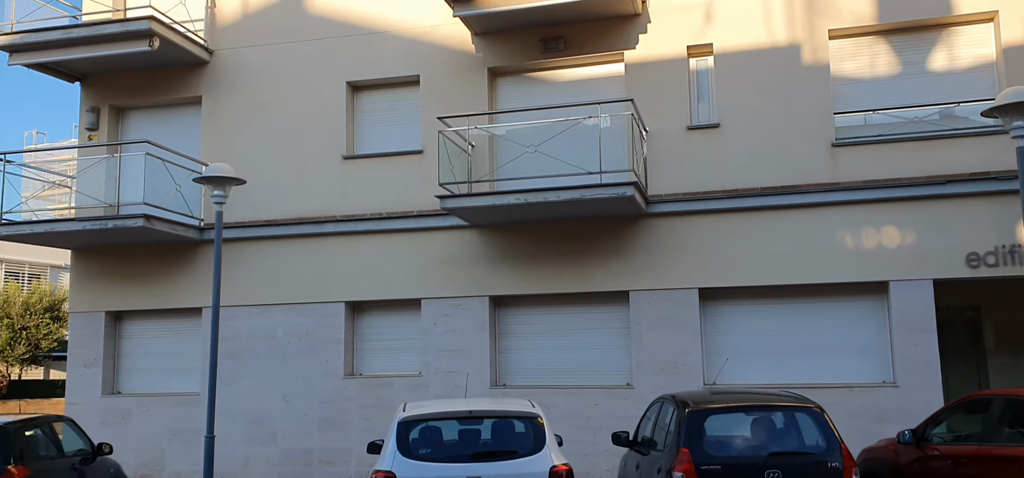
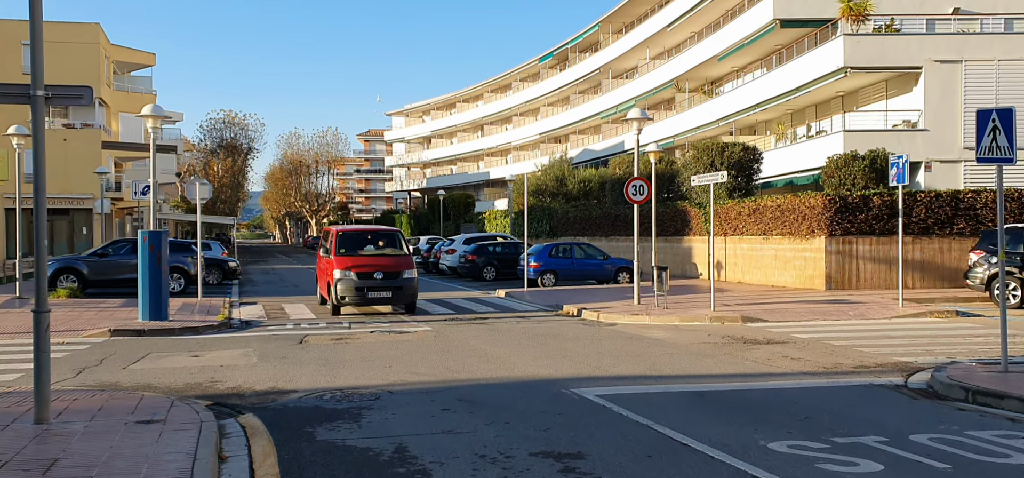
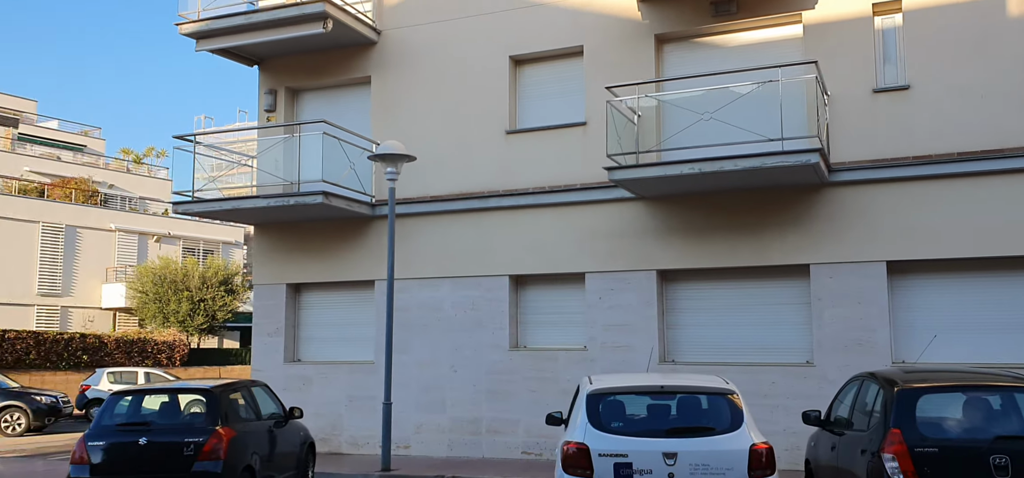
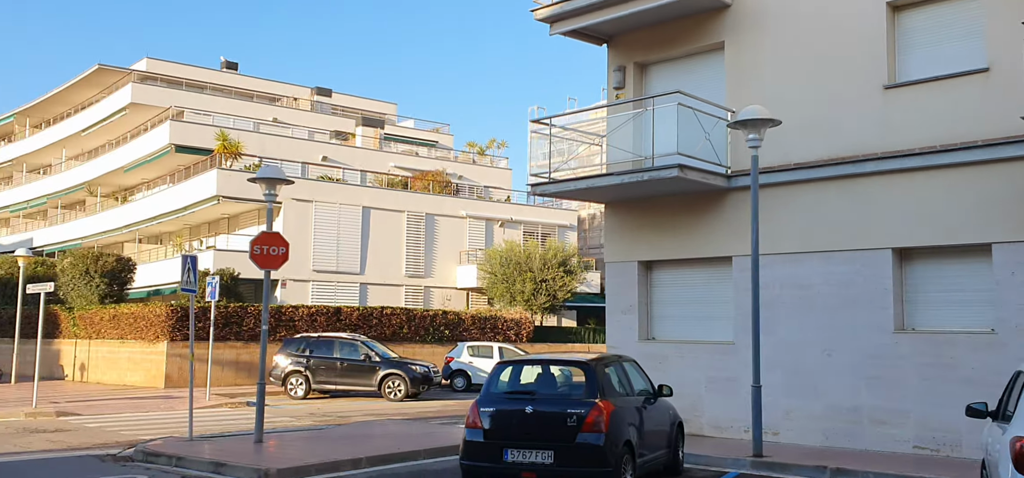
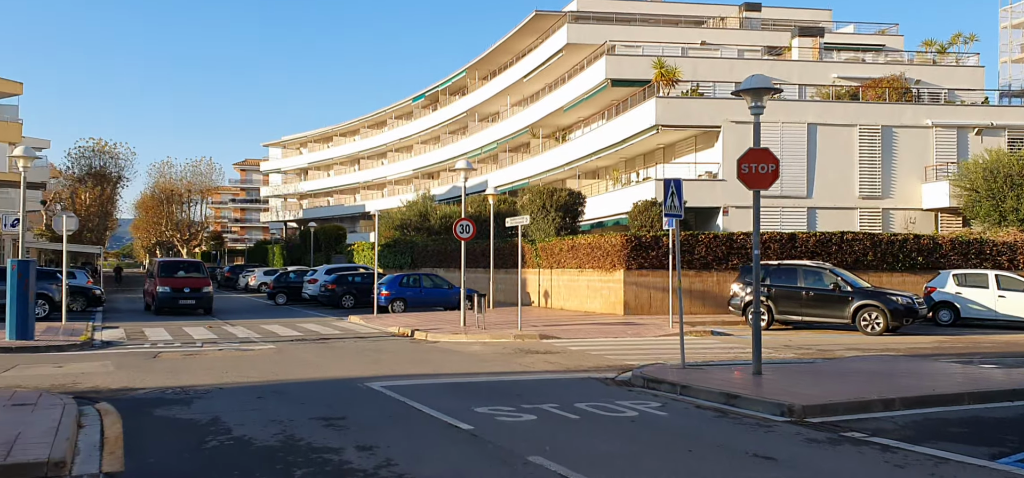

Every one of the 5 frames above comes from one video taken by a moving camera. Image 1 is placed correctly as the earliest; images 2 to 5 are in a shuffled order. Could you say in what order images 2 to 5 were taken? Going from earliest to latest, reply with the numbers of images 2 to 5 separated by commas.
3, 4, 5, 2
